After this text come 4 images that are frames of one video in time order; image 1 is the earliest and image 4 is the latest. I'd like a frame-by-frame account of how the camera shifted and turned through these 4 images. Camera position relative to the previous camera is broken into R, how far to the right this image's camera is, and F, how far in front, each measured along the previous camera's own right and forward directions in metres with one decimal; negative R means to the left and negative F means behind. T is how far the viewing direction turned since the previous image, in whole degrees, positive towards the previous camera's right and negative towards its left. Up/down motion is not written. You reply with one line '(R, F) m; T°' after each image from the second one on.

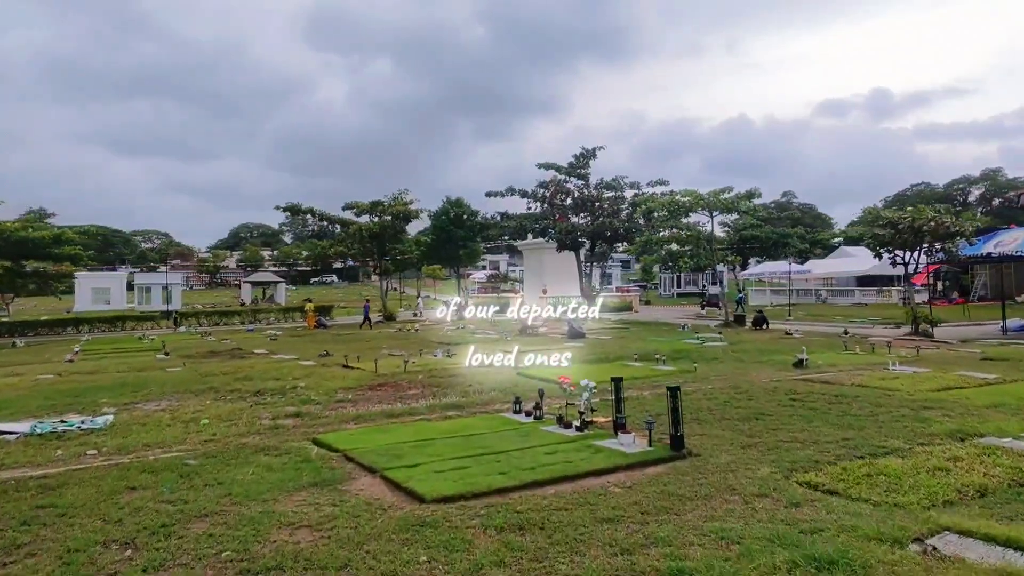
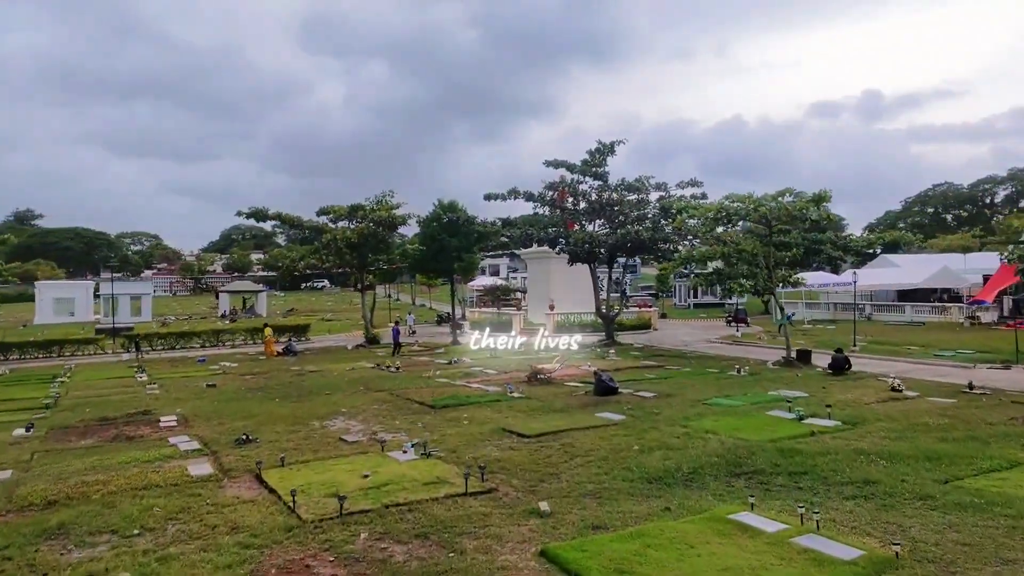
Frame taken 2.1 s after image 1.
(-0.1, +4.4) m; 0°
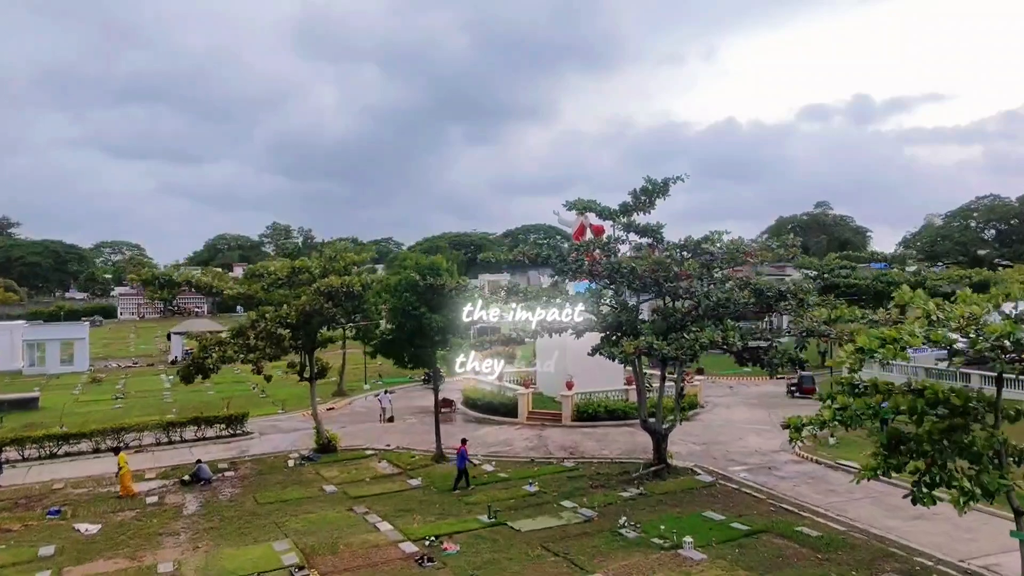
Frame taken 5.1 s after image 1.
(-0.2, +7.6) m; 0°
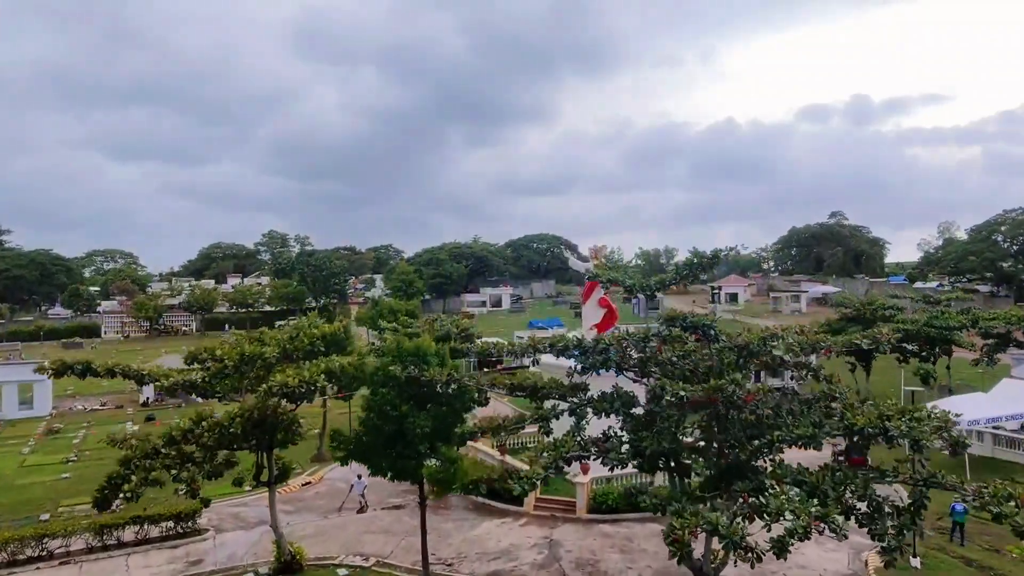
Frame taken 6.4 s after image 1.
(-0.1, +3.7) m; 0°
